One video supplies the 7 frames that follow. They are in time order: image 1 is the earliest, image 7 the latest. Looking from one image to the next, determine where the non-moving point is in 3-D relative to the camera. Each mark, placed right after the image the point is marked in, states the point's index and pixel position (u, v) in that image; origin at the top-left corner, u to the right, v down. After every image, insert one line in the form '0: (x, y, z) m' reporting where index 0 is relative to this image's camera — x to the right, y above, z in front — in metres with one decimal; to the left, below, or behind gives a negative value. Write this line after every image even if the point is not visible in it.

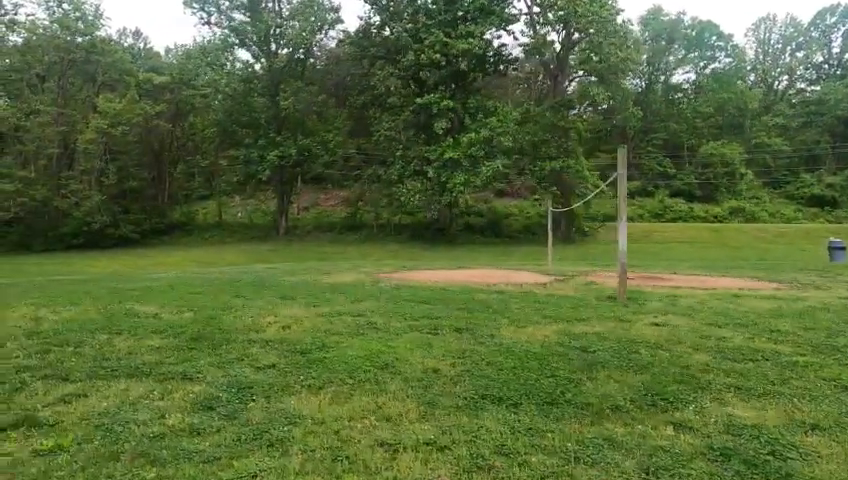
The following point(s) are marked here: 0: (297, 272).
0: (-4.2, -1.0, +14.3) m
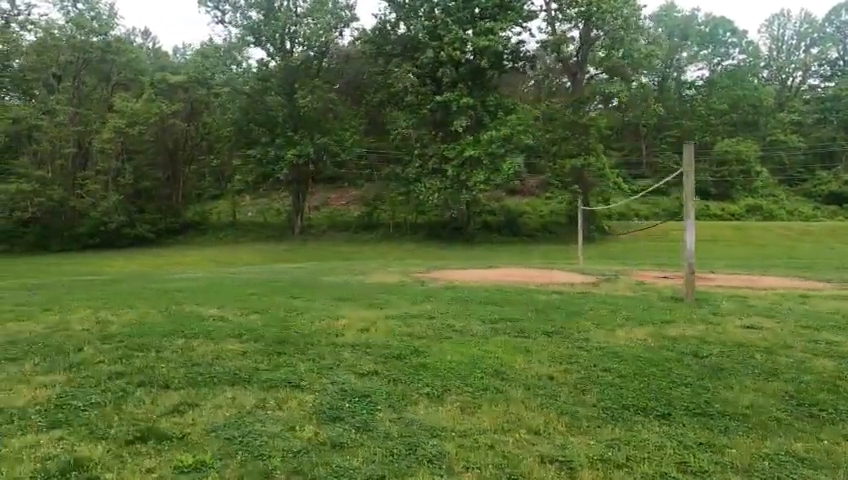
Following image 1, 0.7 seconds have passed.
0: (-3.1, -1.0, +14.1) m
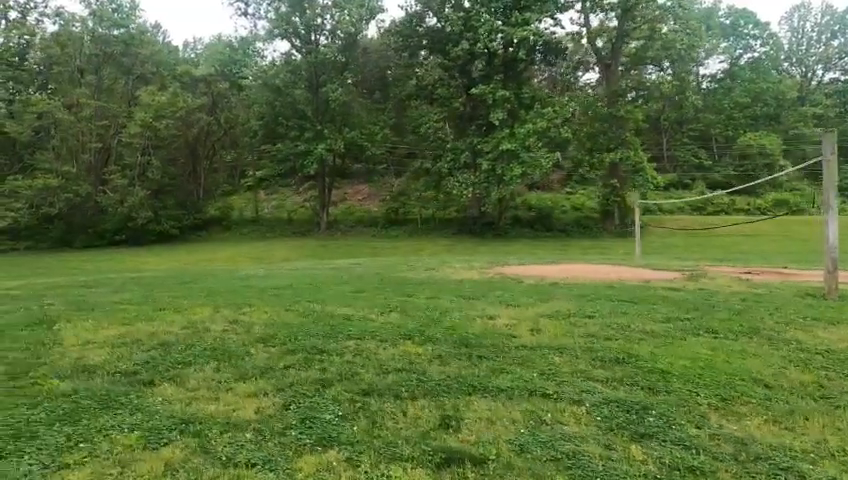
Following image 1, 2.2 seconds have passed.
0: (-1.0, -0.9, +13.7) m
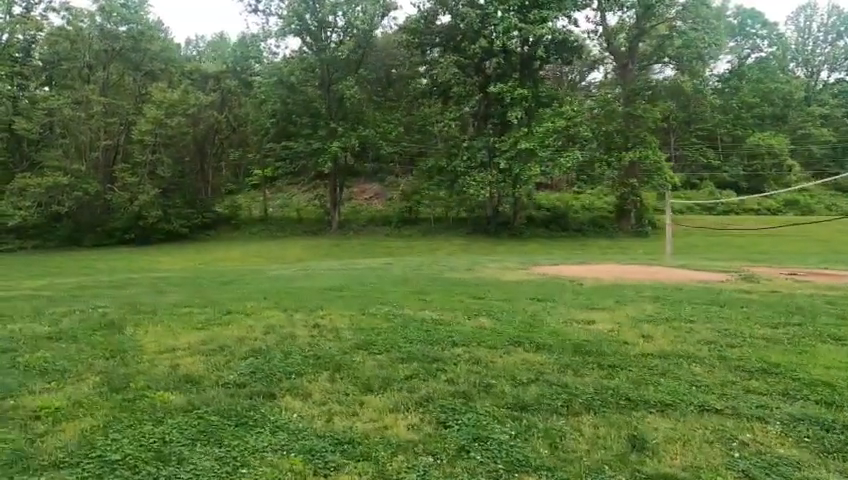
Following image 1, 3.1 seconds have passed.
0: (+0.1, -0.9, +13.5) m
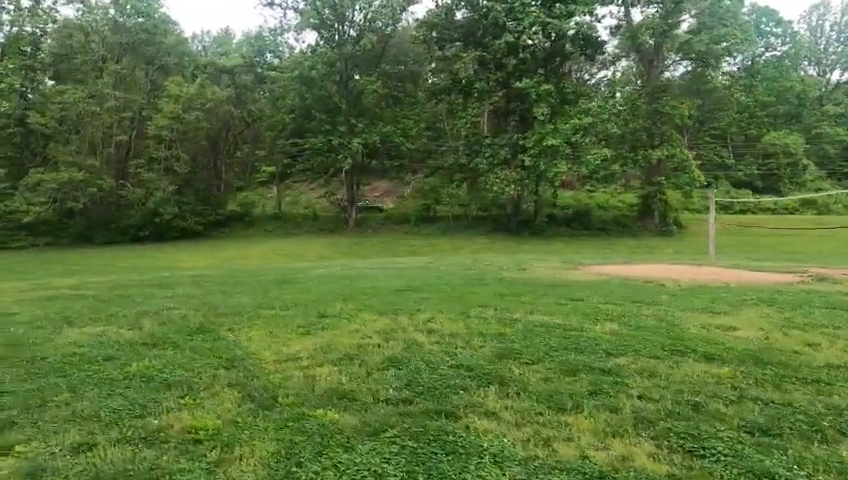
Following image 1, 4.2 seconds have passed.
0: (+1.5, -0.8, +13.0) m
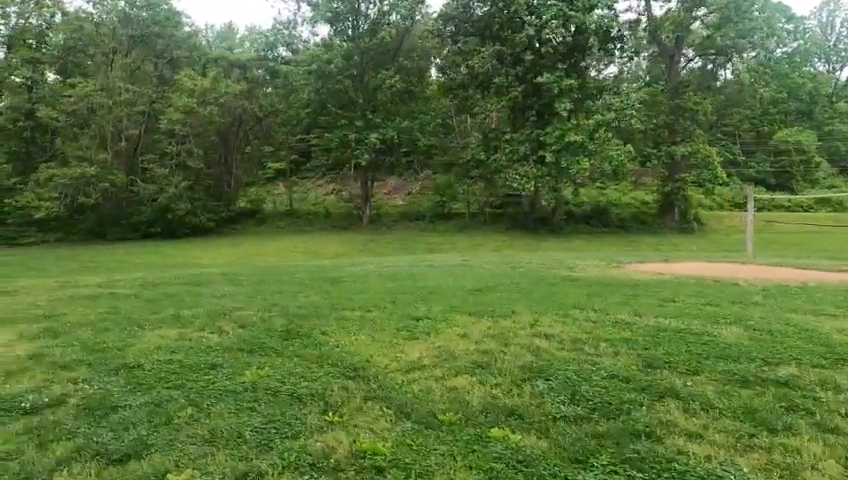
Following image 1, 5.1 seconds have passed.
0: (+2.7, -0.7, +12.7) m
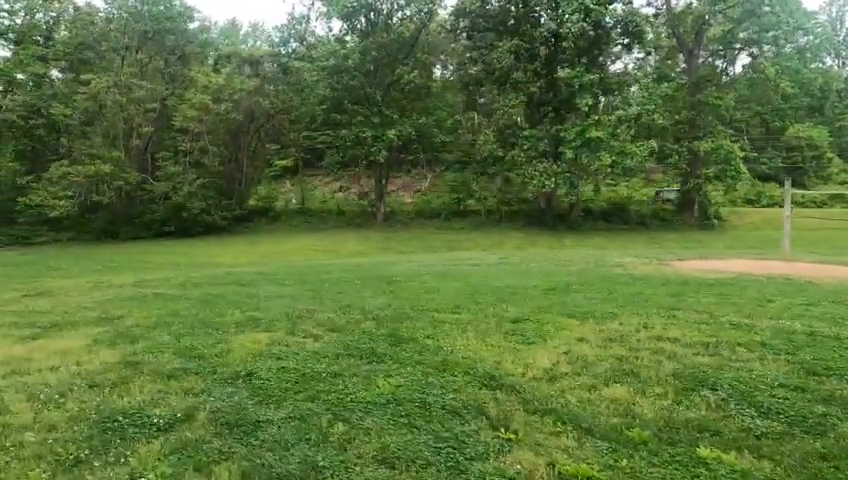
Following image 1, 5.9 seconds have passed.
0: (+3.8, -0.6, +12.4) m
